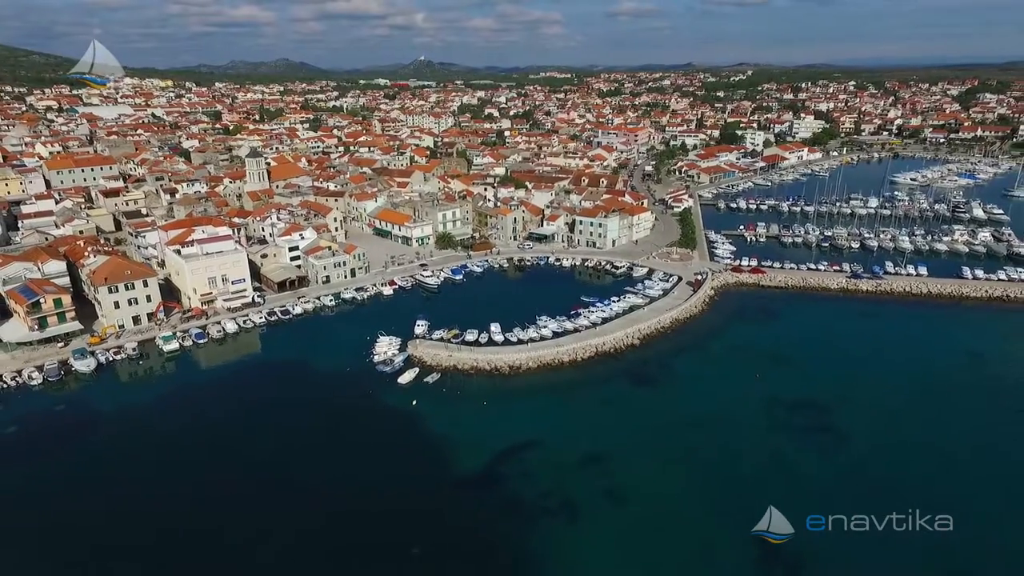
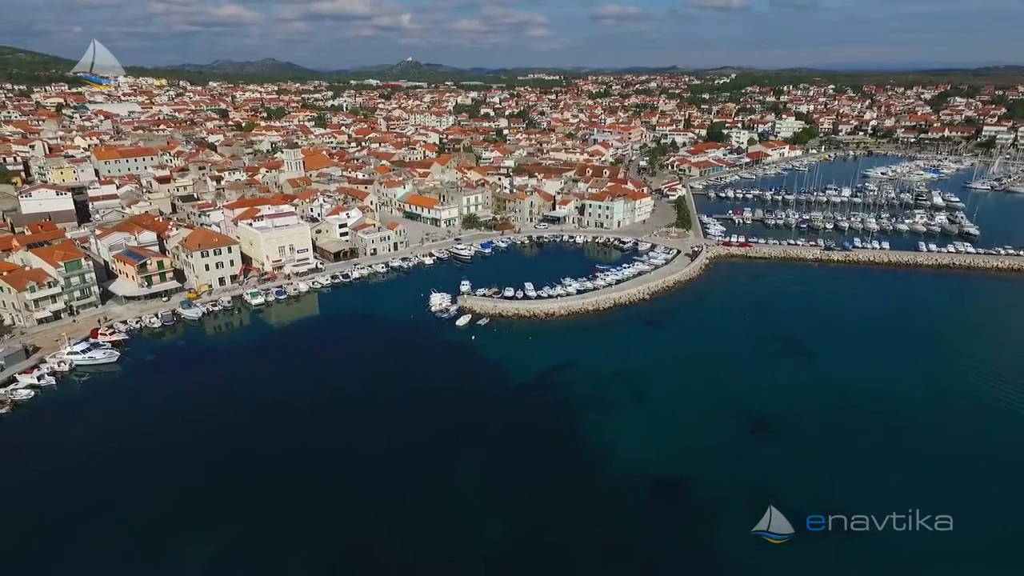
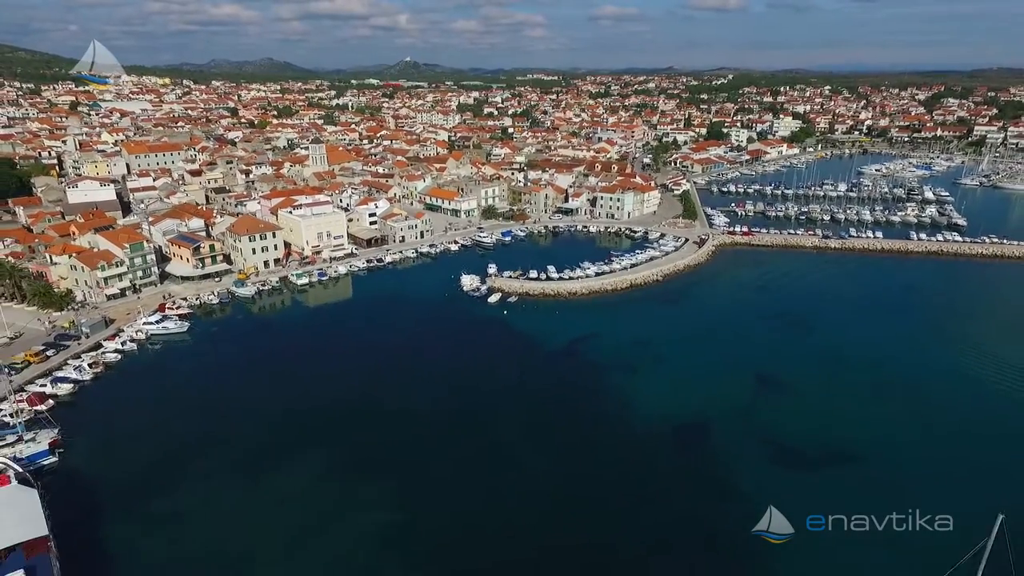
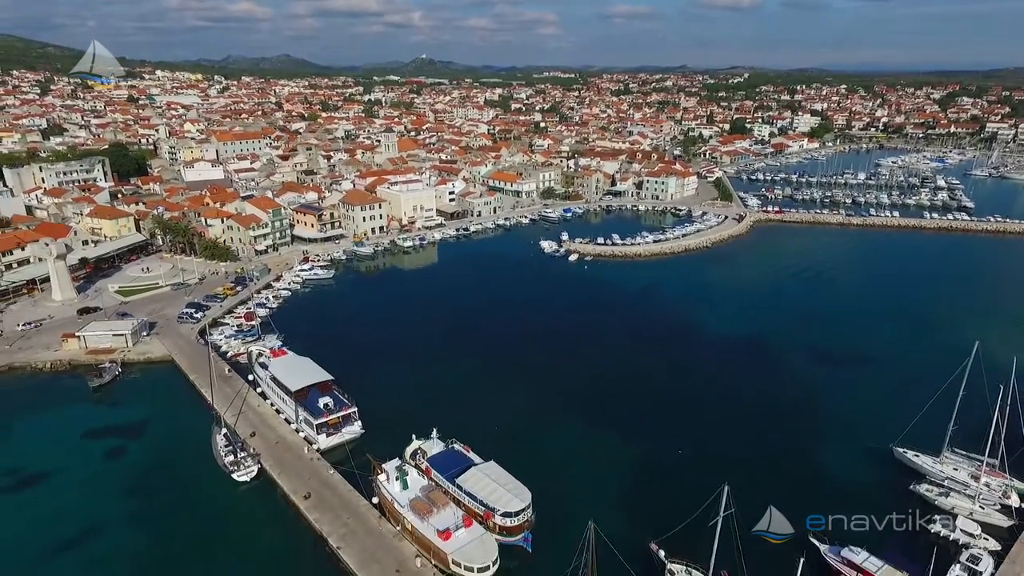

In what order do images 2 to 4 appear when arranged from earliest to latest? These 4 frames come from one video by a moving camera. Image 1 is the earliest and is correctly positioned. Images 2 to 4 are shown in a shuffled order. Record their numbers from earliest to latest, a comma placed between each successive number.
2, 3, 4
